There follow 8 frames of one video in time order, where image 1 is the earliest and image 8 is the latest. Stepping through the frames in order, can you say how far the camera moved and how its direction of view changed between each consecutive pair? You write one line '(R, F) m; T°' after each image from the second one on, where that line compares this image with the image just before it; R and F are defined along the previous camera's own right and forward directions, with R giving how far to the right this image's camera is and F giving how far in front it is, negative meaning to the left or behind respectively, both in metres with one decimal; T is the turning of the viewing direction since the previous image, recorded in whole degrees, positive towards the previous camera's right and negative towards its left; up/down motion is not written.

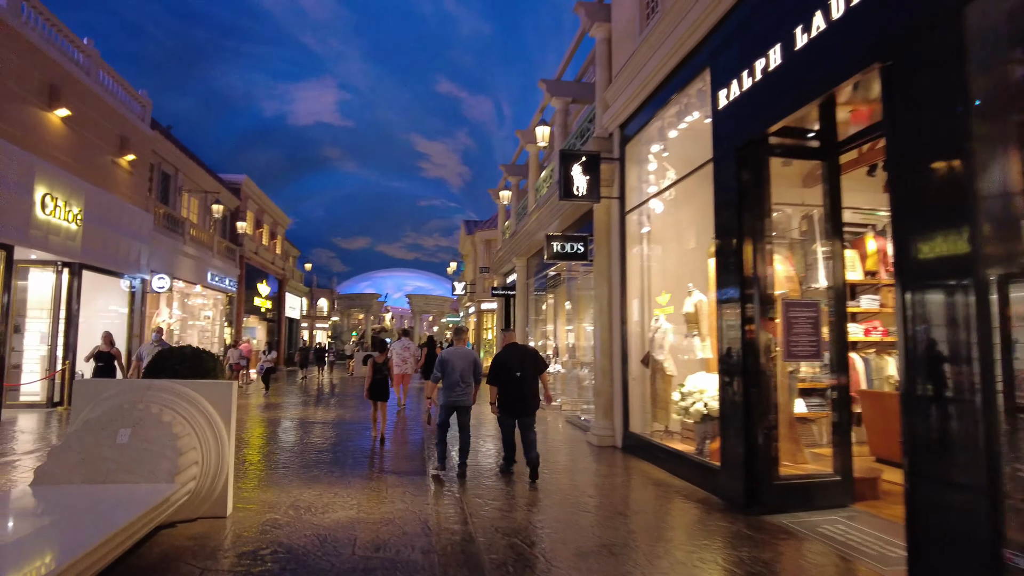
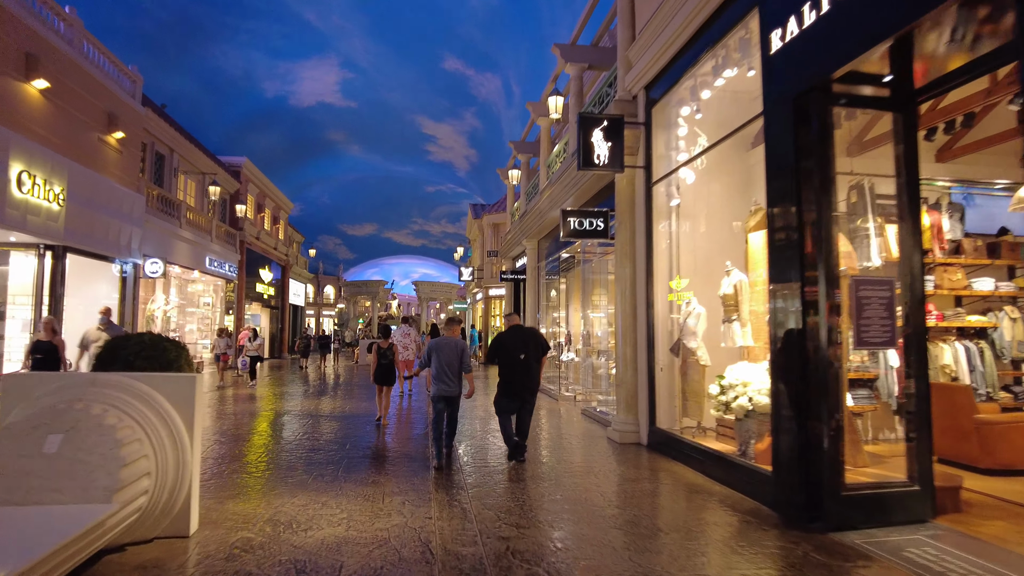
(-0.1, +0.8) m; -1°
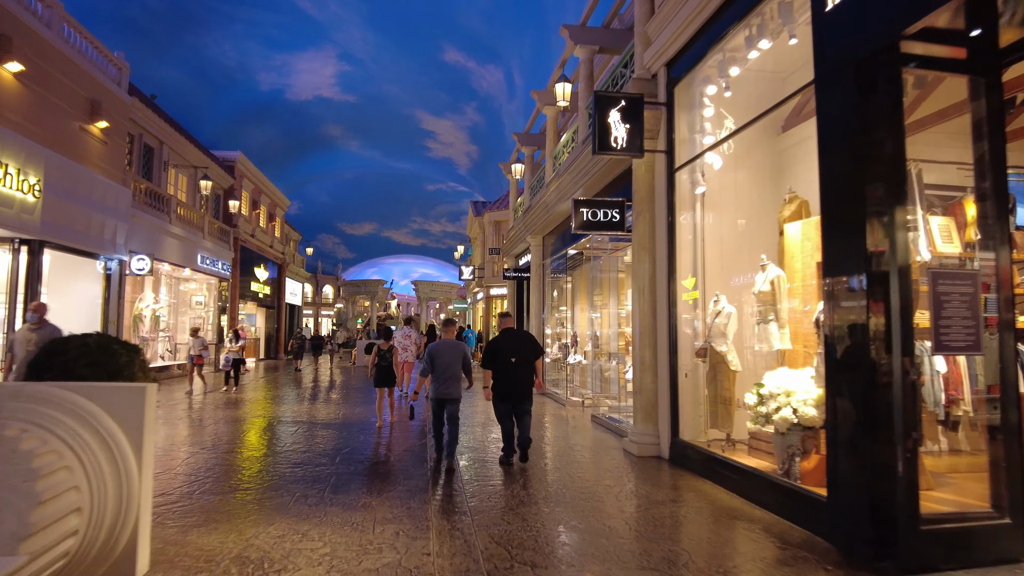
(-0.1, +0.7) m; 0°
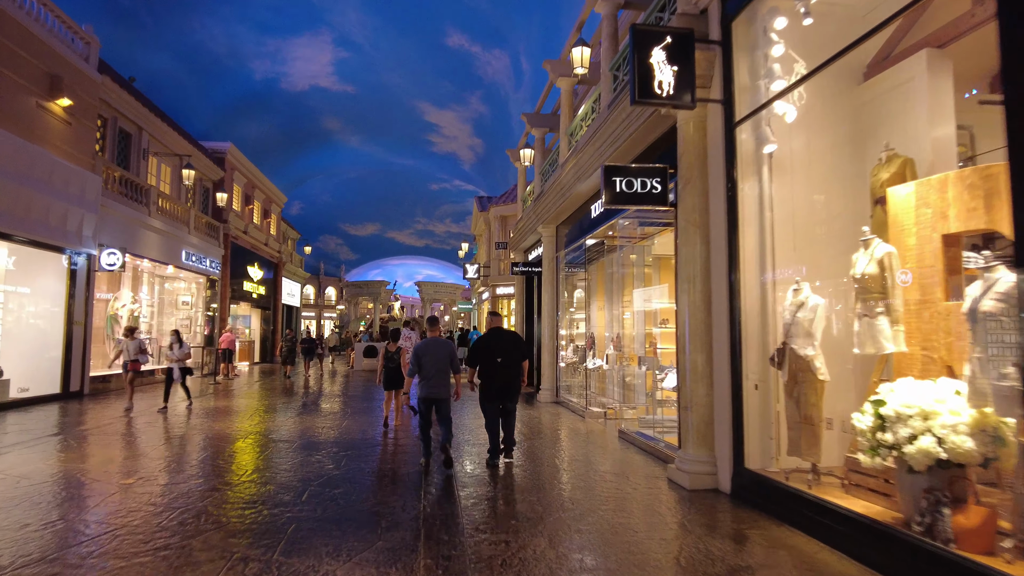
(-0.1, +1.4) m; 0°
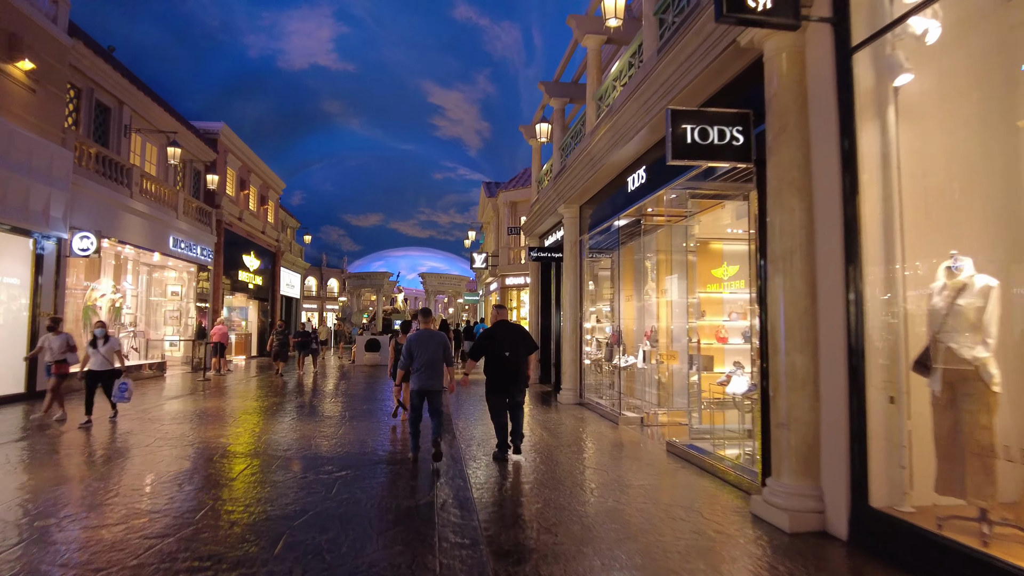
(-0.2, +1.3) m; 0°
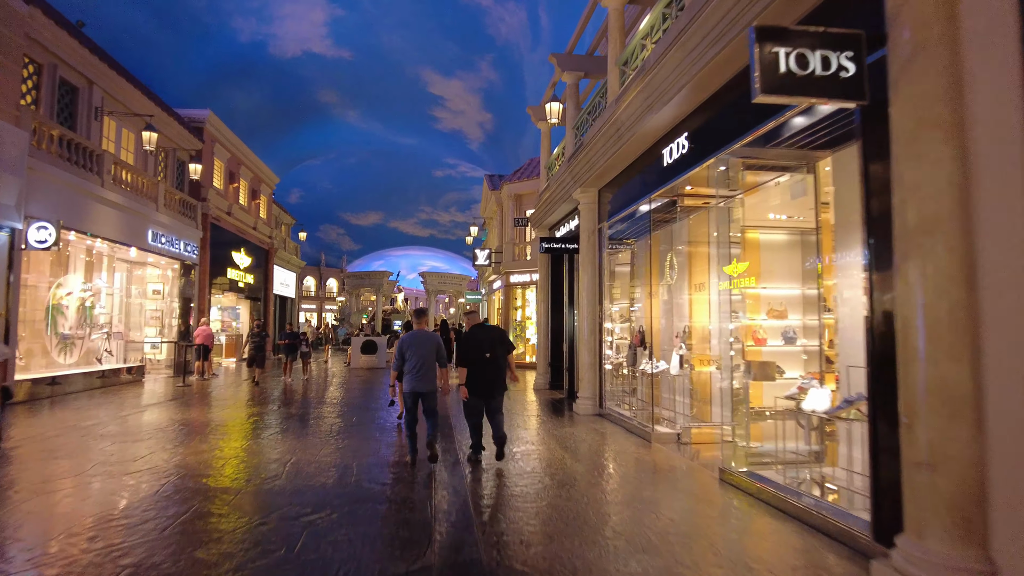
(-0.1, +1.2) m; 0°
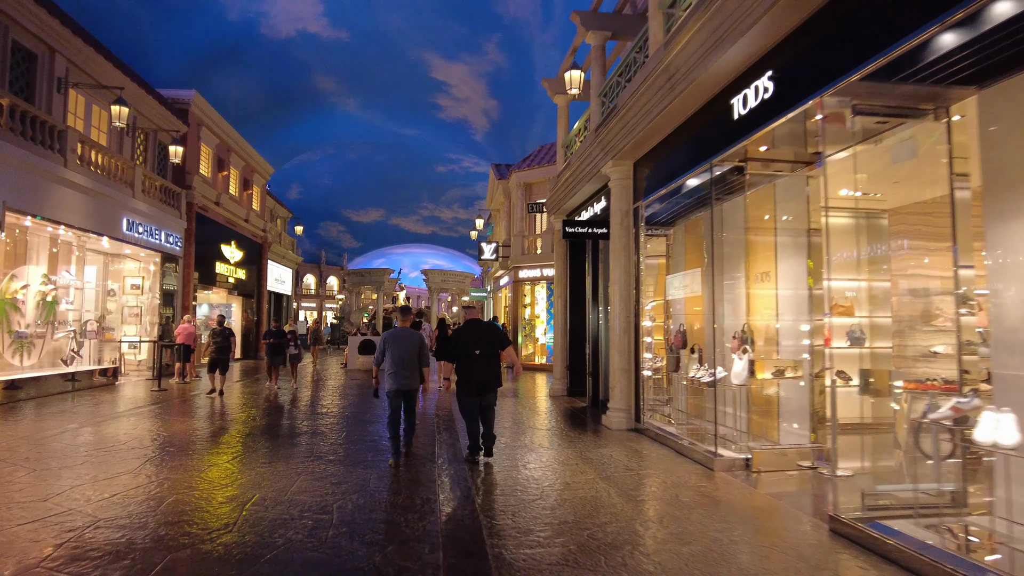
(-0.2, +1.4) m; 0°
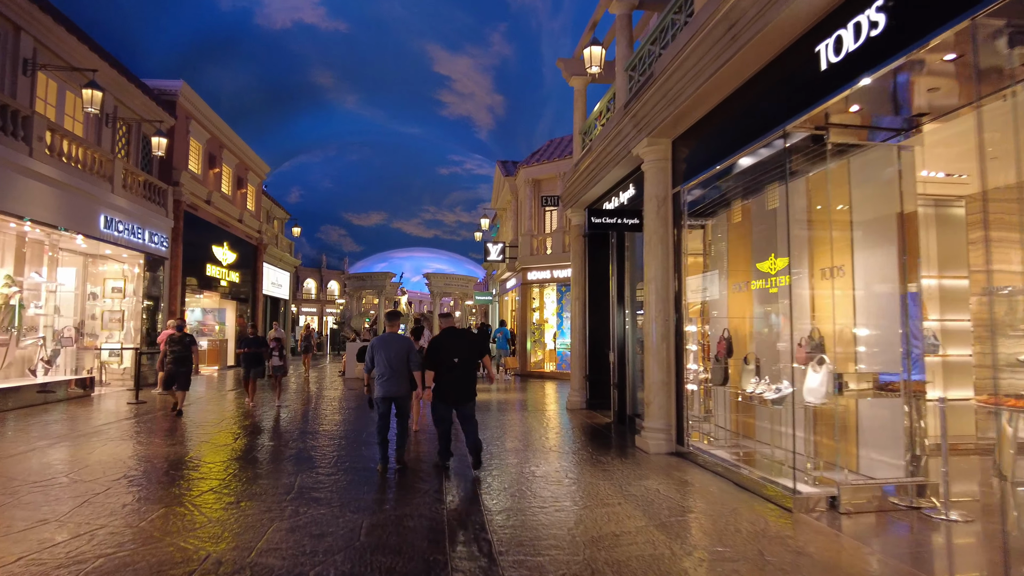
(-0.2, +1.1) m; 0°
